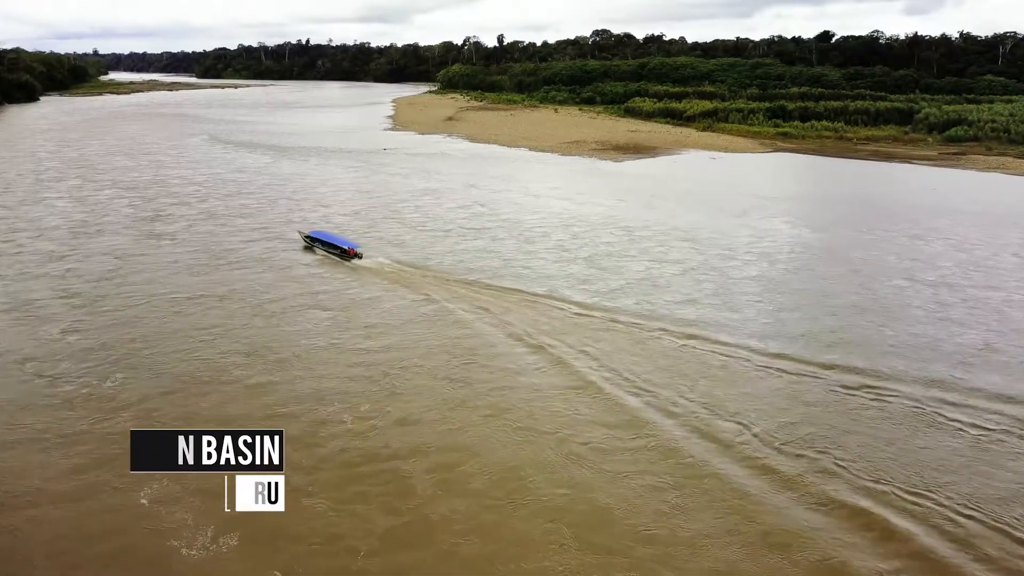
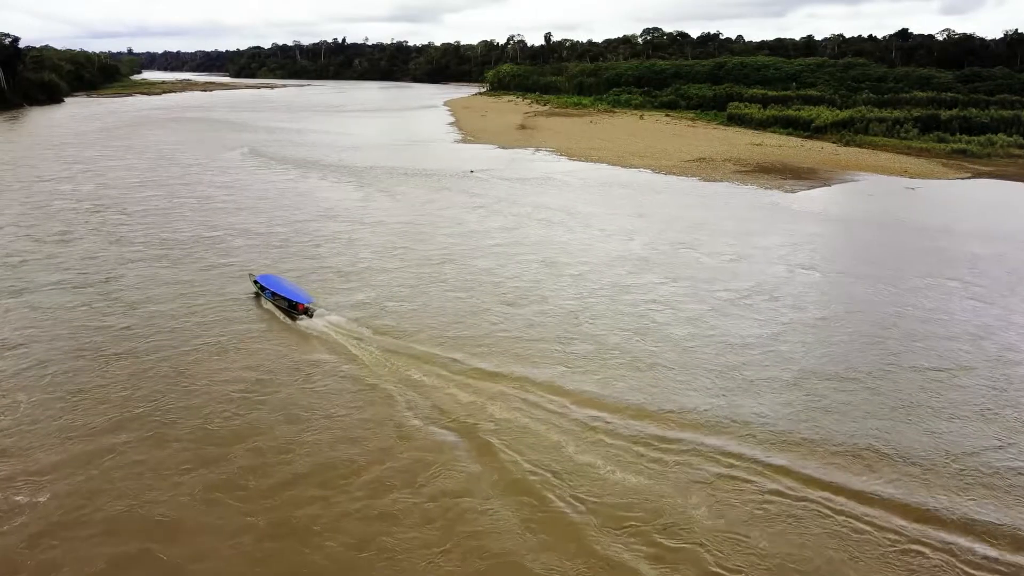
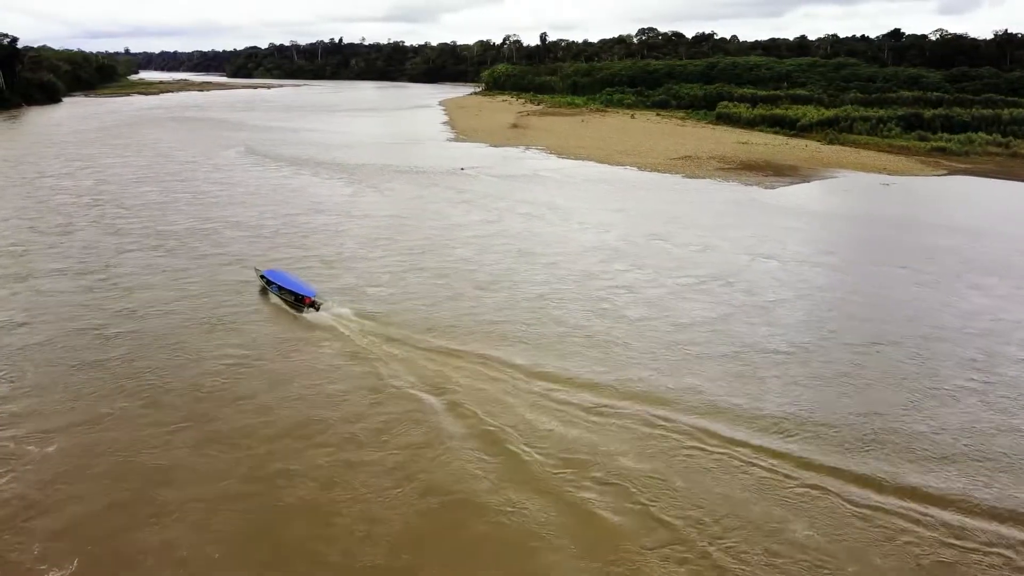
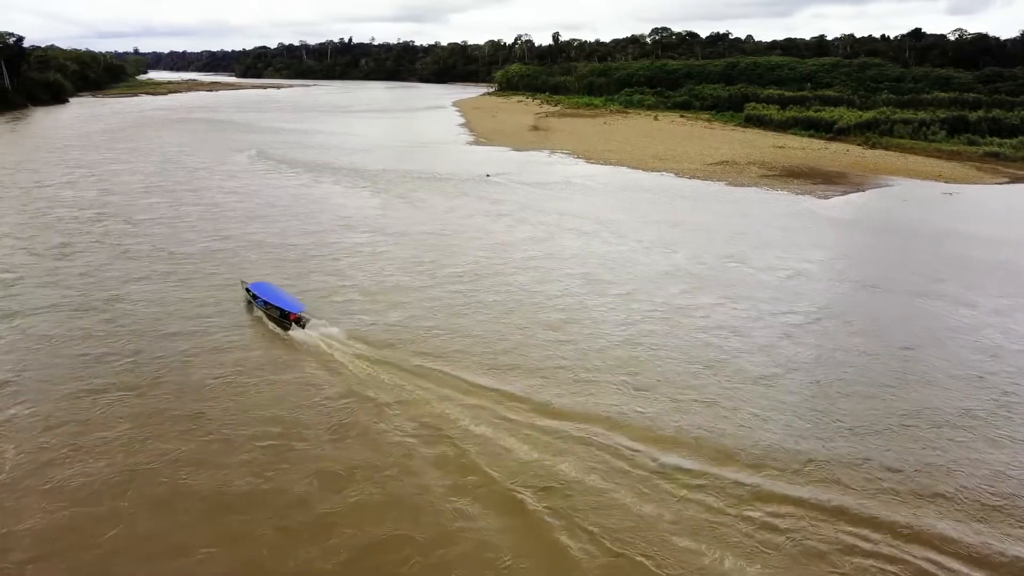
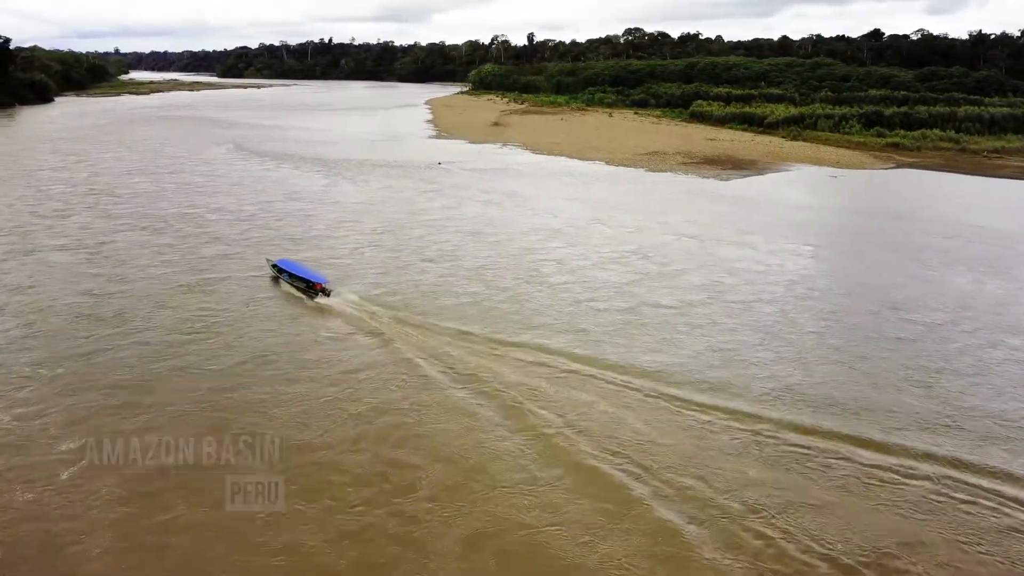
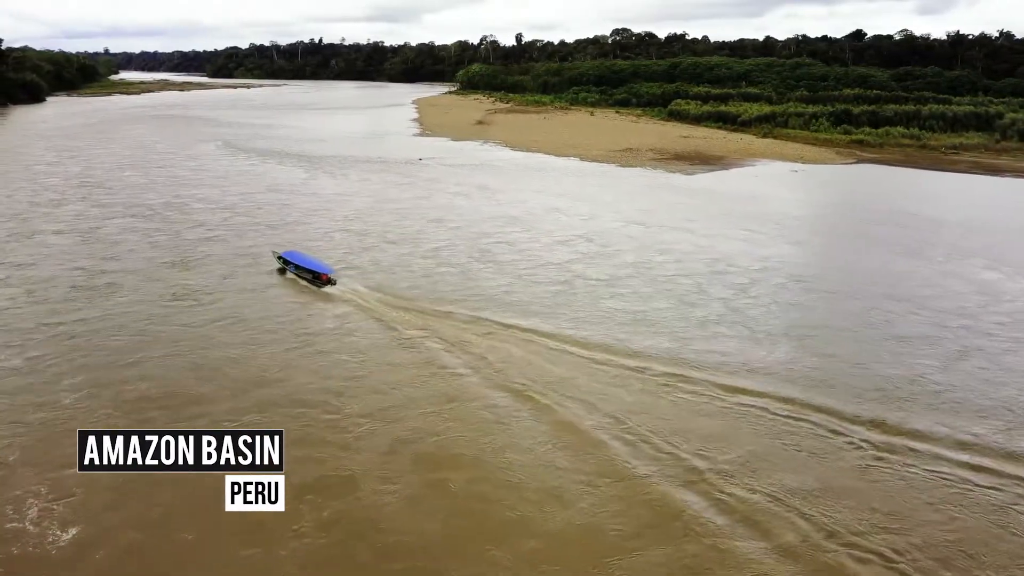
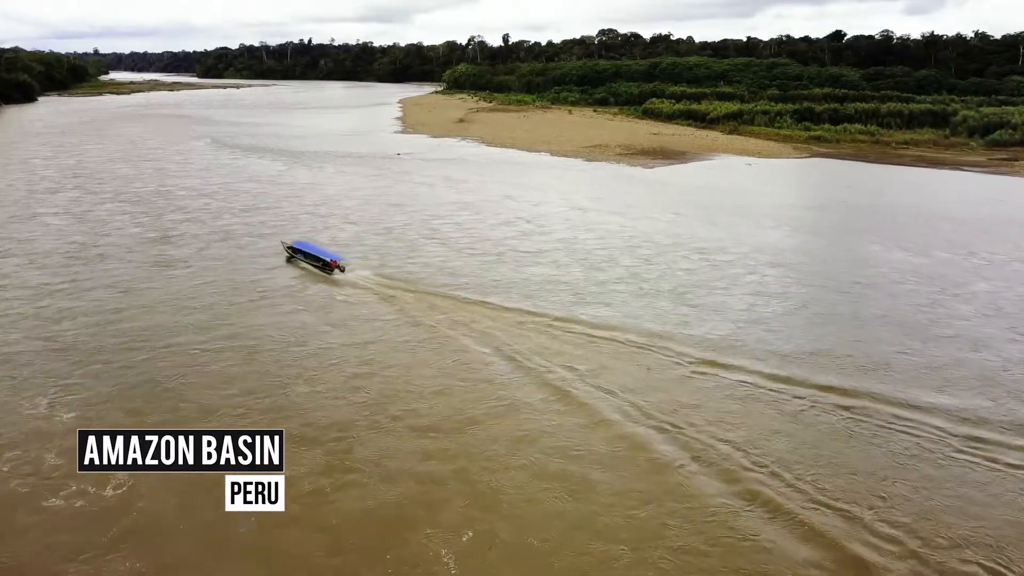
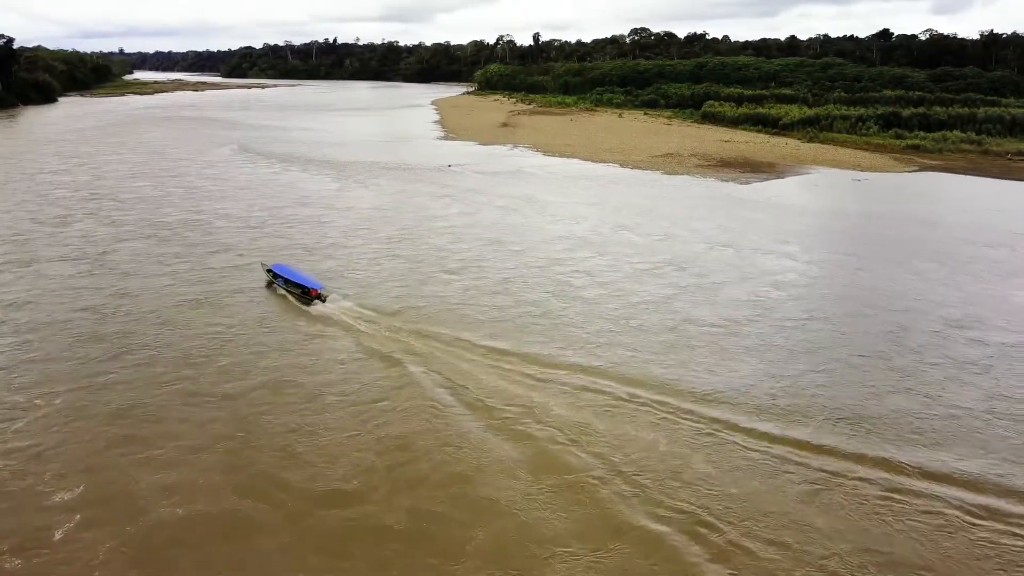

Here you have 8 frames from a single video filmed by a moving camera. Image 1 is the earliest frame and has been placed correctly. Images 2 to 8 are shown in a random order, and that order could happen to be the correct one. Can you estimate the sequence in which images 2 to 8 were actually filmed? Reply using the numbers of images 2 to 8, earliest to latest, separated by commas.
7, 6, 5, 8, 3, 2, 4
